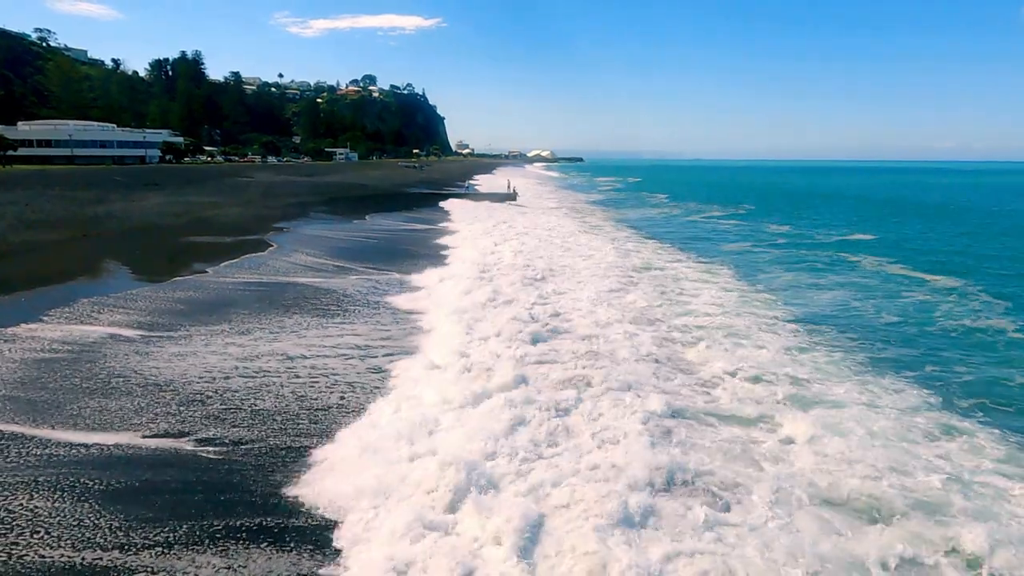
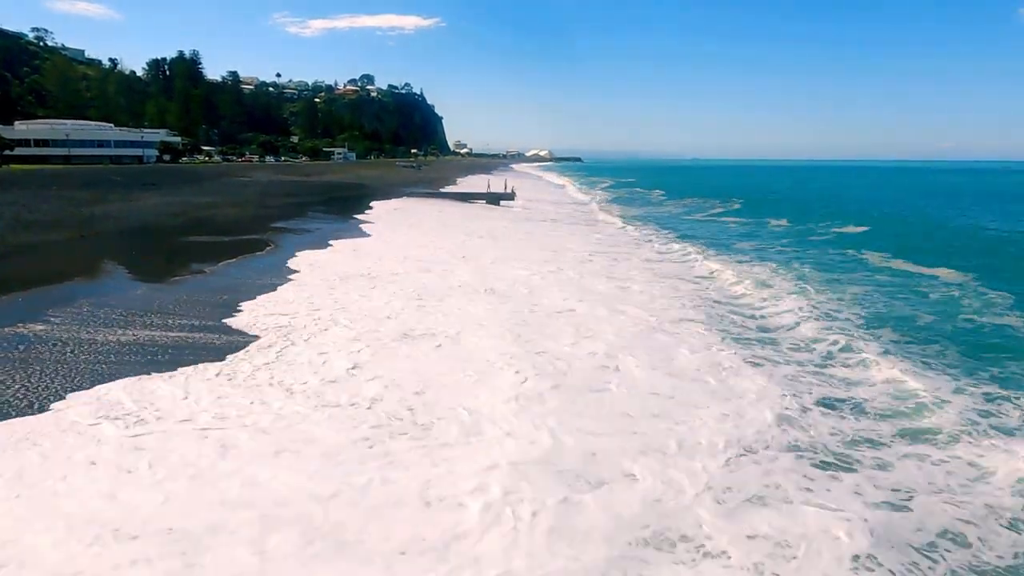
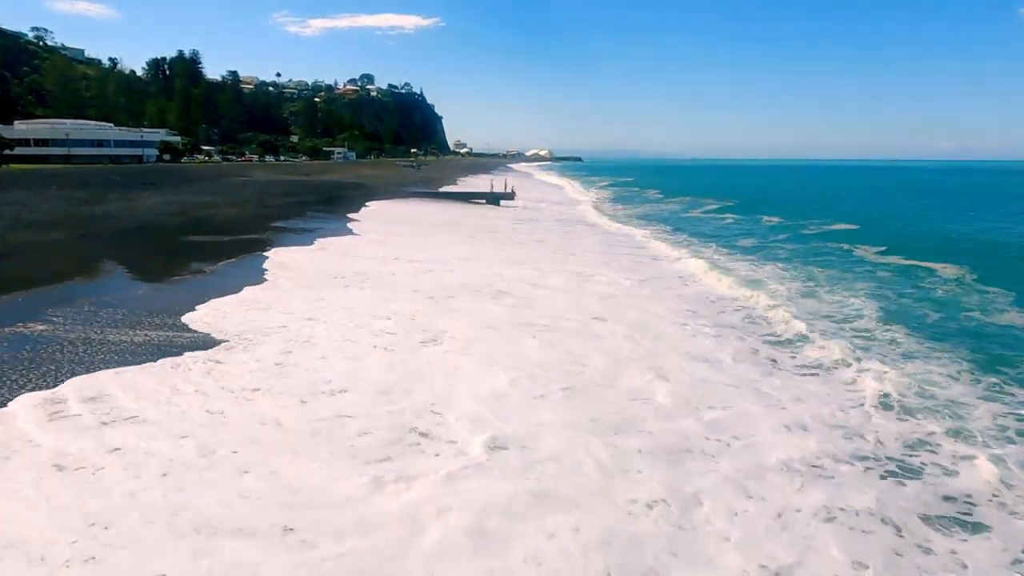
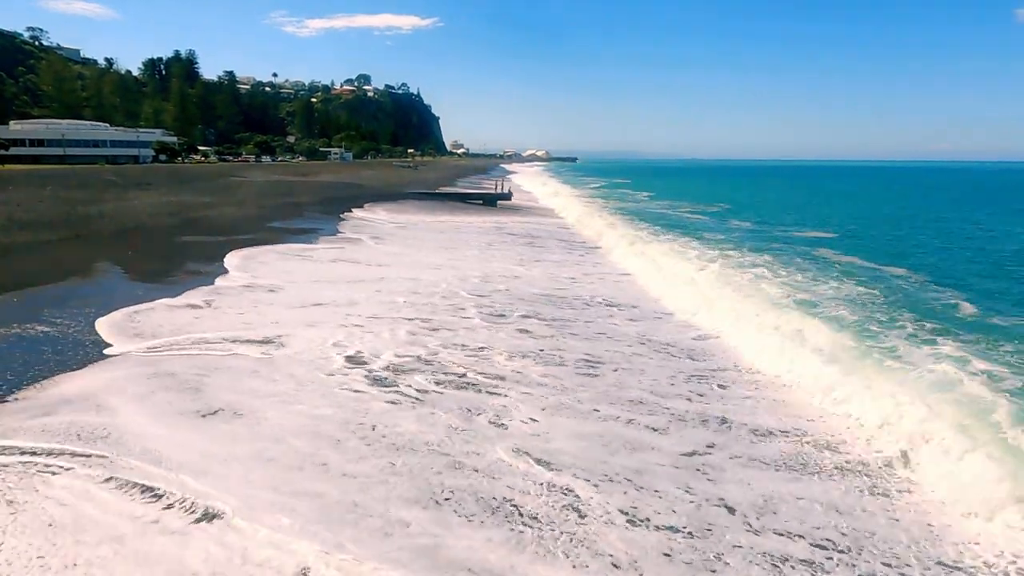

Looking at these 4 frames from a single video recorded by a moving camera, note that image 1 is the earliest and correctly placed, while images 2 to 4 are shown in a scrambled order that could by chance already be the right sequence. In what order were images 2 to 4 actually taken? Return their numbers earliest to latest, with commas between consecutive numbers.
2, 3, 4
